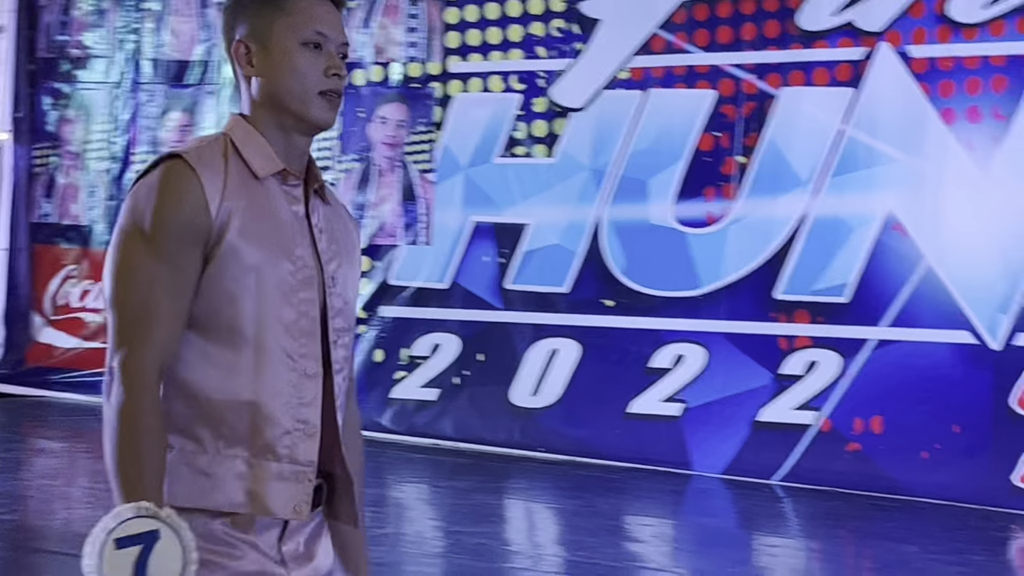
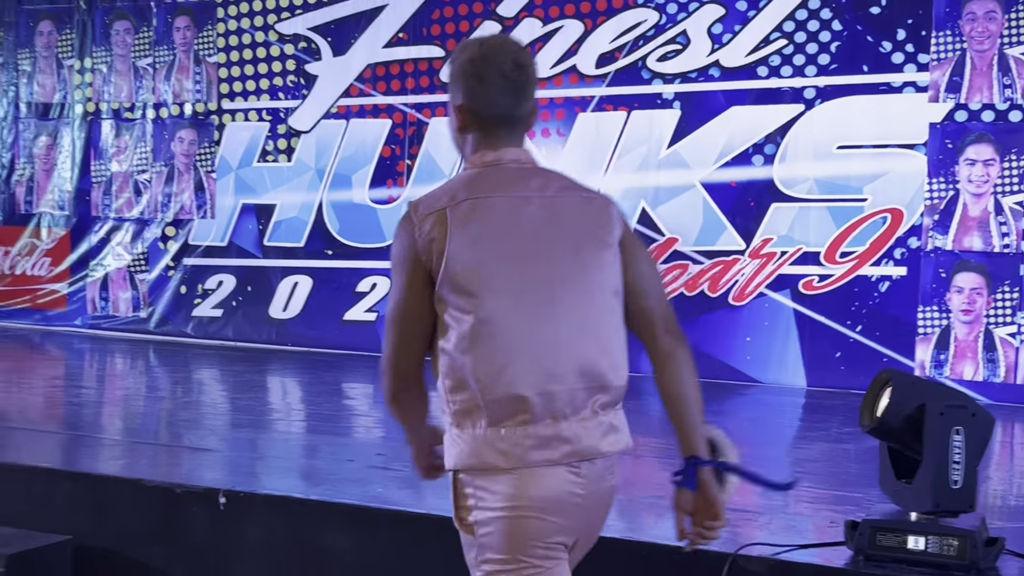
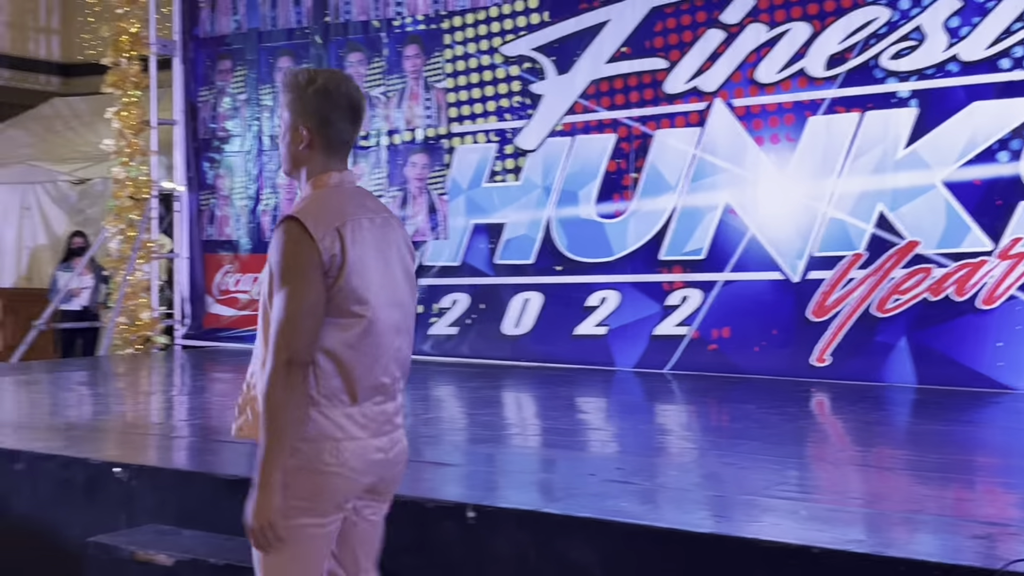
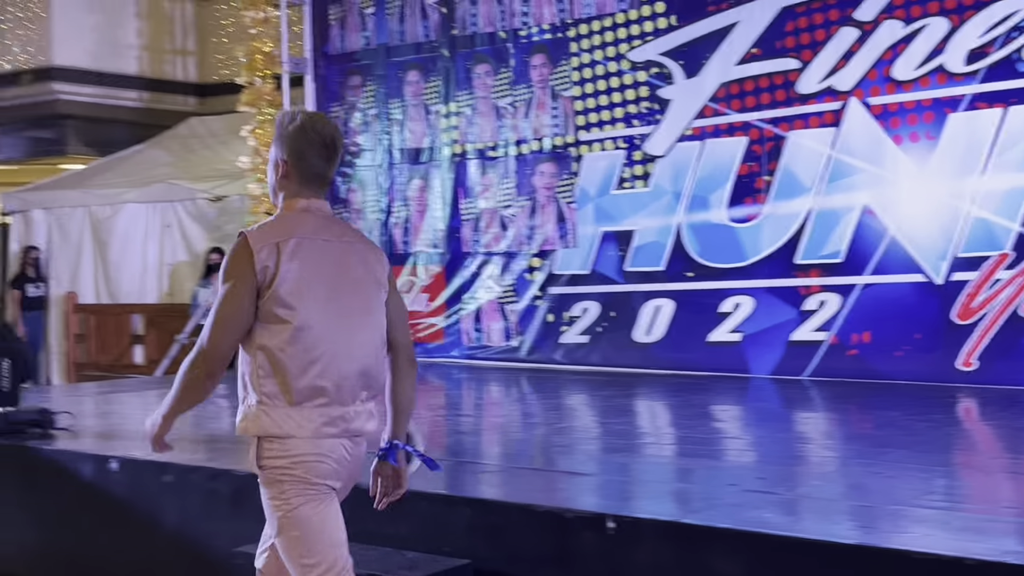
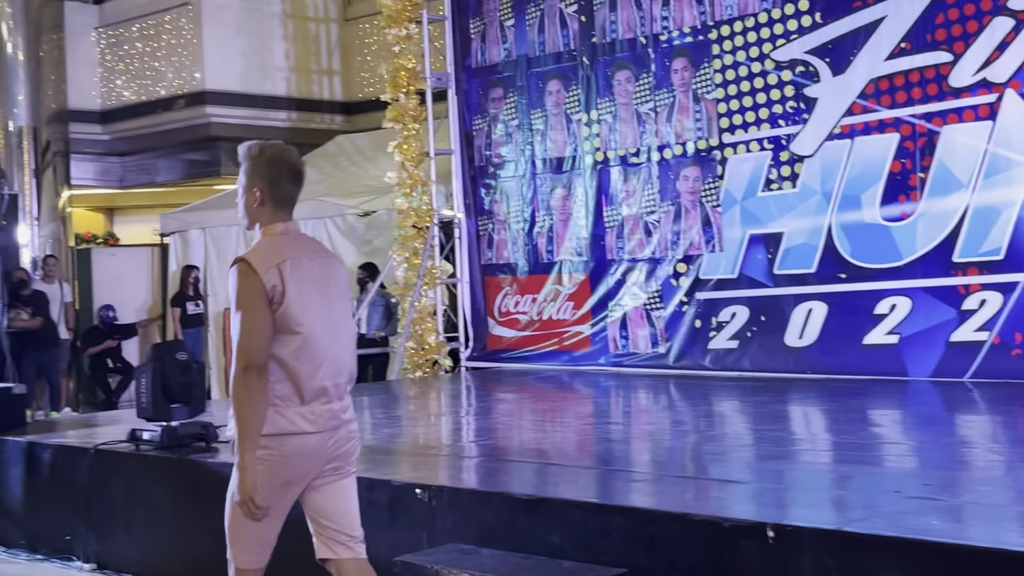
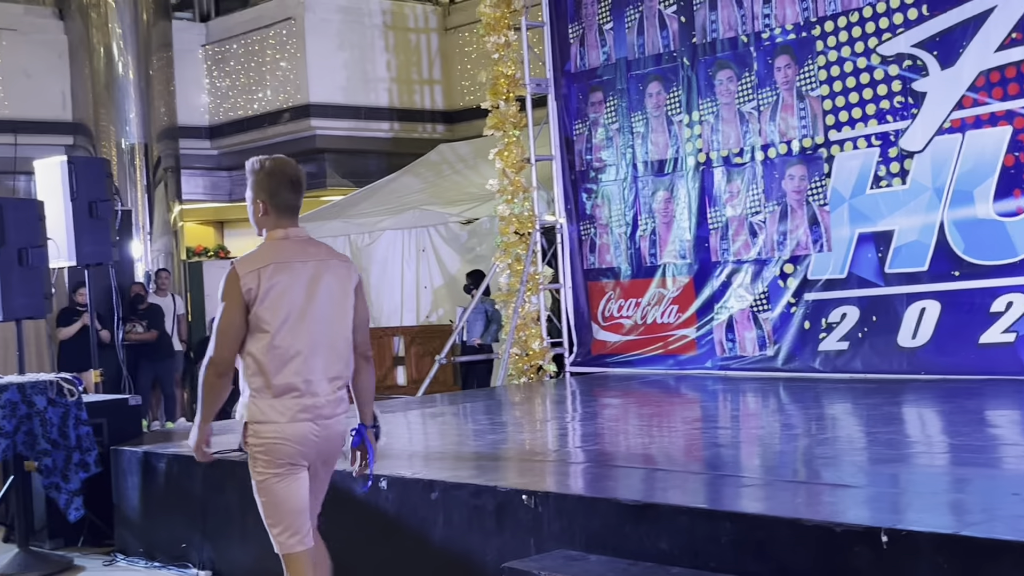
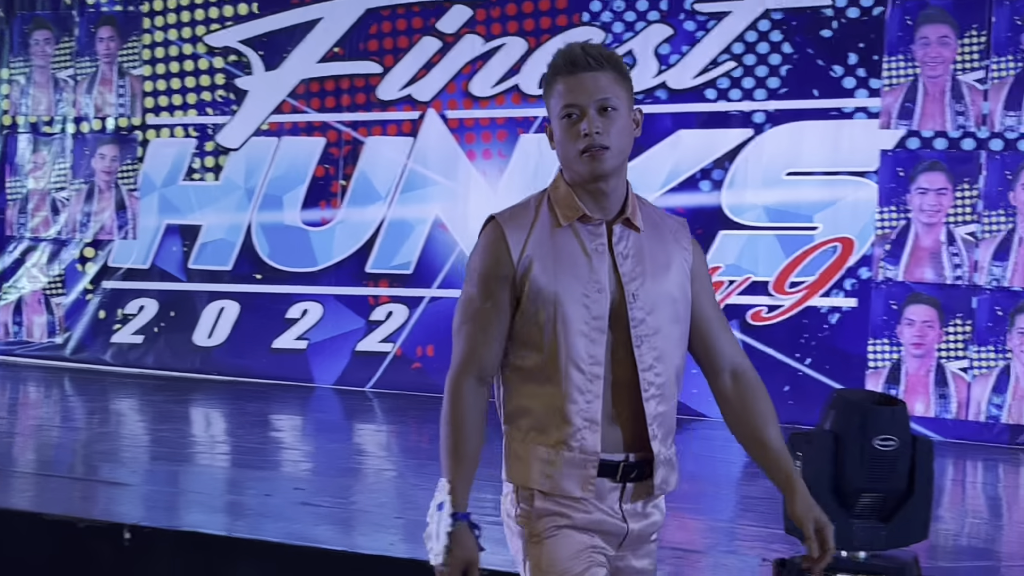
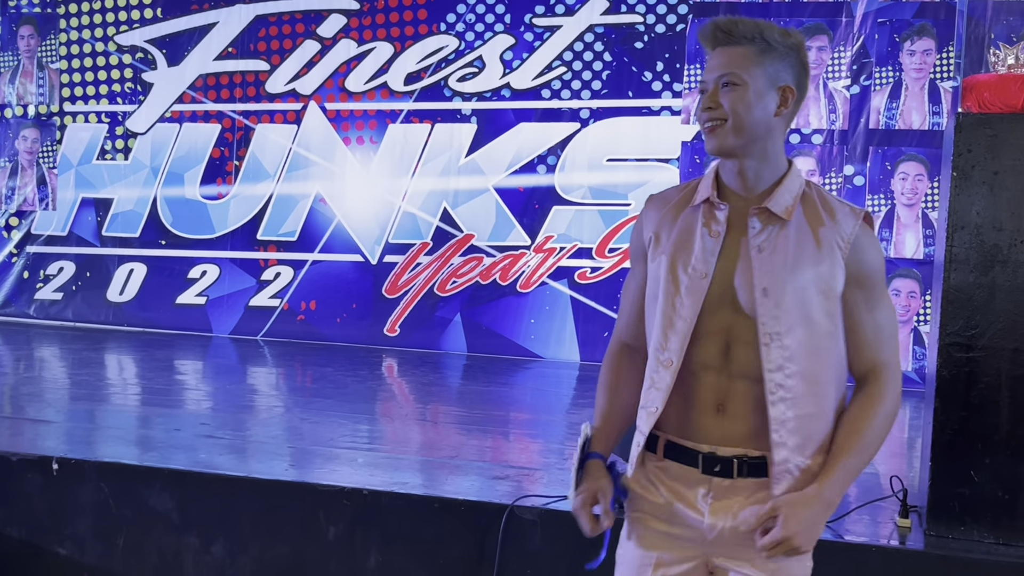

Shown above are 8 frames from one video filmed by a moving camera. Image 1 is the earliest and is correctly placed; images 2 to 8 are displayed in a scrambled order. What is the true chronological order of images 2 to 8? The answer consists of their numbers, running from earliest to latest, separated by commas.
7, 8, 2, 3, 4, 5, 6
